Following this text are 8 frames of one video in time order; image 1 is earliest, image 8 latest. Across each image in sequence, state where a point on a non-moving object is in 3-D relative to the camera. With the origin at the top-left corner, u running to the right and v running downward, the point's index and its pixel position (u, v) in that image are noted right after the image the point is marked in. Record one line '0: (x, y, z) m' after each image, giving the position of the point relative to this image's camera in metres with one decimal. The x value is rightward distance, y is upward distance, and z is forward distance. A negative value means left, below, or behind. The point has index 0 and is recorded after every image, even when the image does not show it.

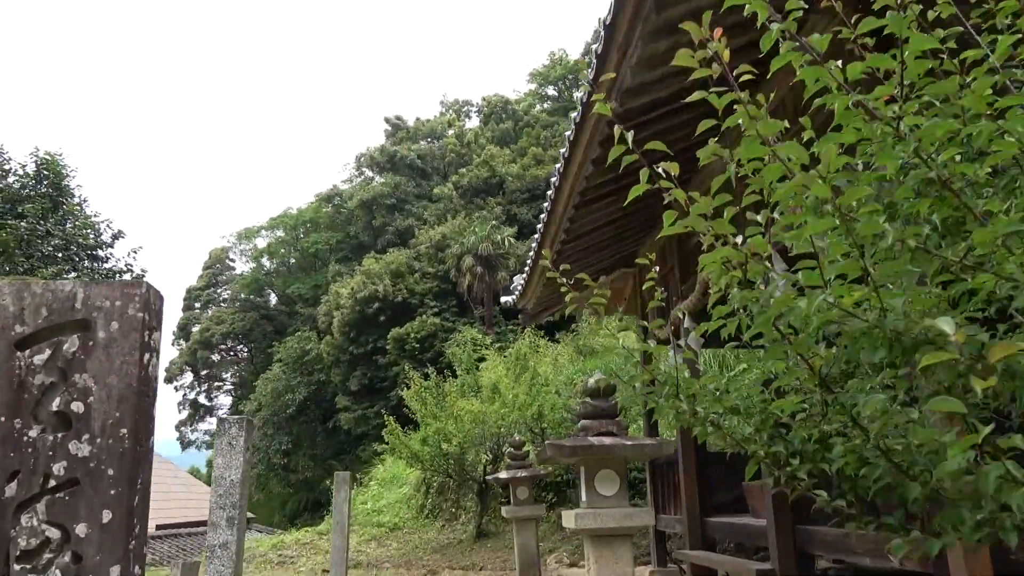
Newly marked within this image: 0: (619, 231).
0: (+0.8, +0.4, +5.7) m
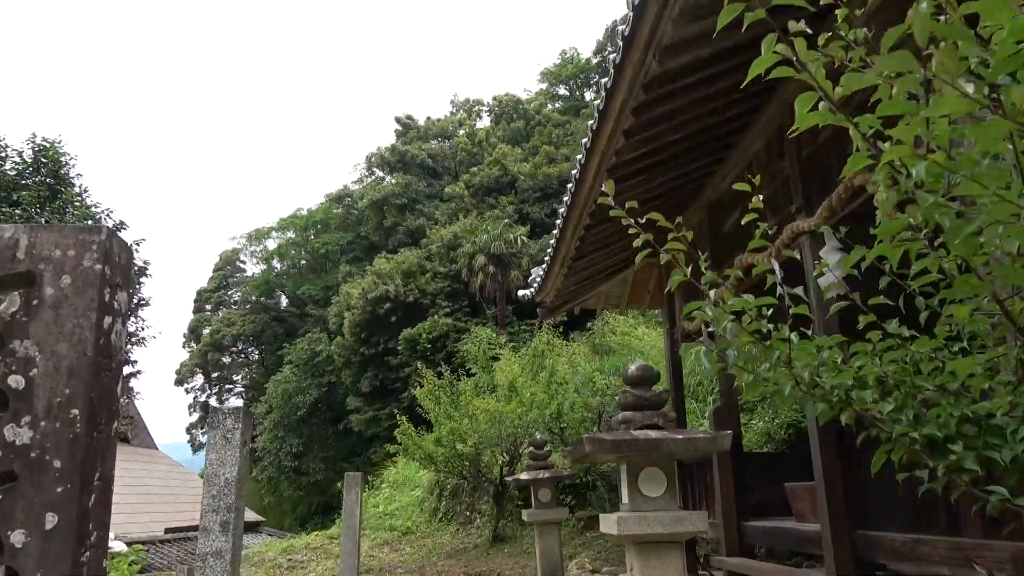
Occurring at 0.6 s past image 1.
0: (+0.9, +0.5, +5.3) m
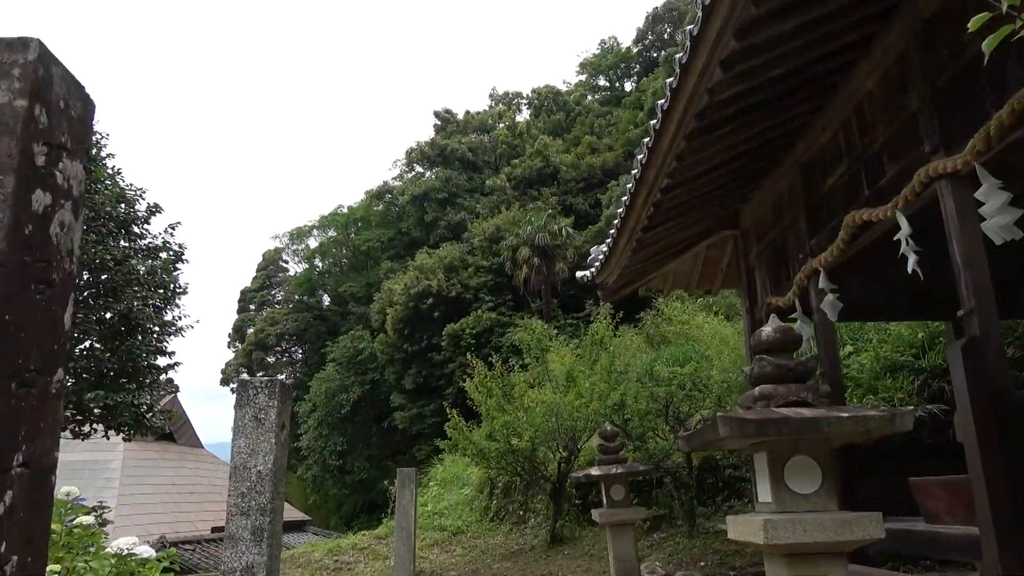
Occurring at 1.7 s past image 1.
0: (+1.4, +0.7, +4.7) m
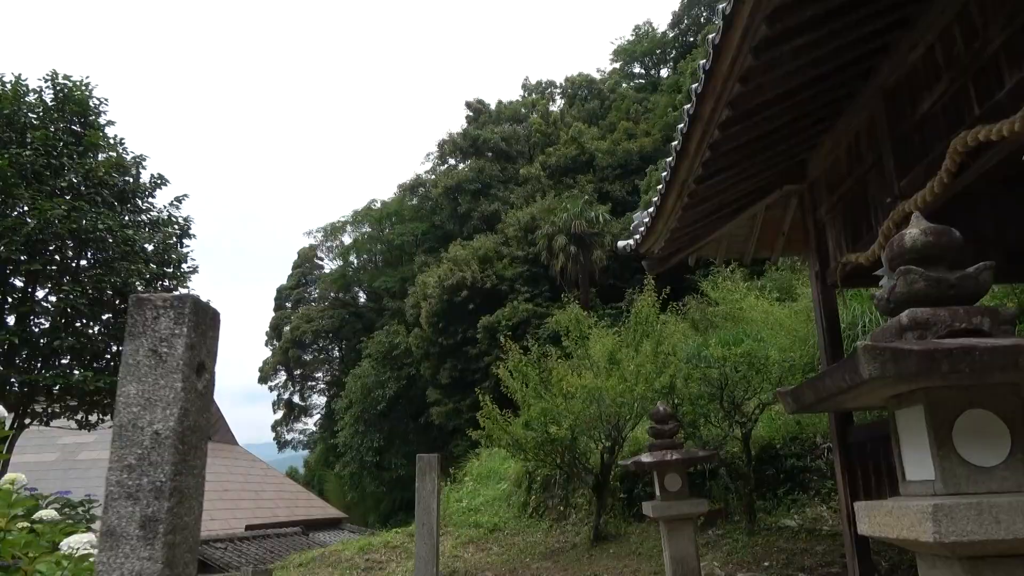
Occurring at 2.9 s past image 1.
0: (+1.5, +0.9, +4.0) m
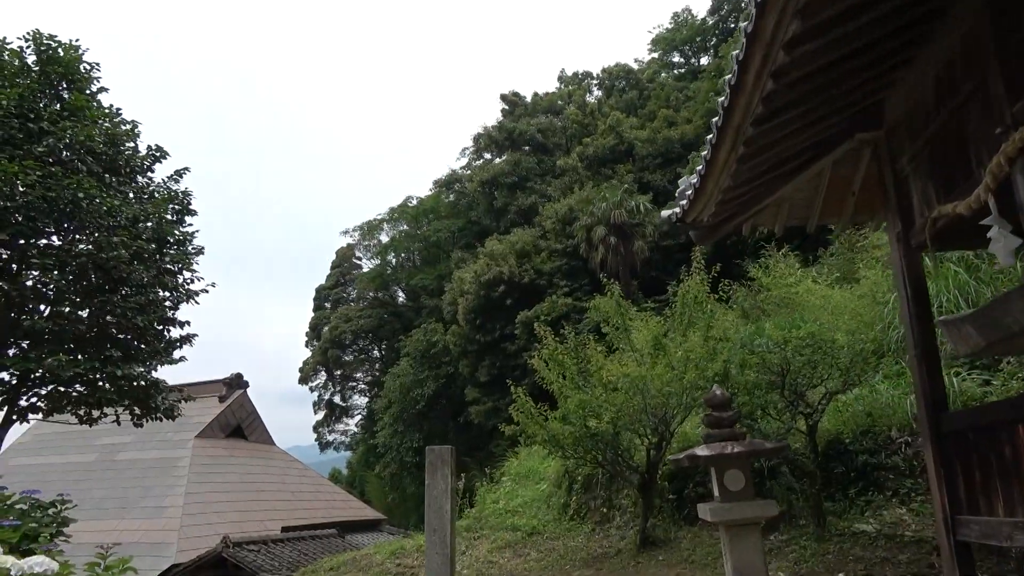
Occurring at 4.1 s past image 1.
0: (+1.6, +1.1, +3.3) m
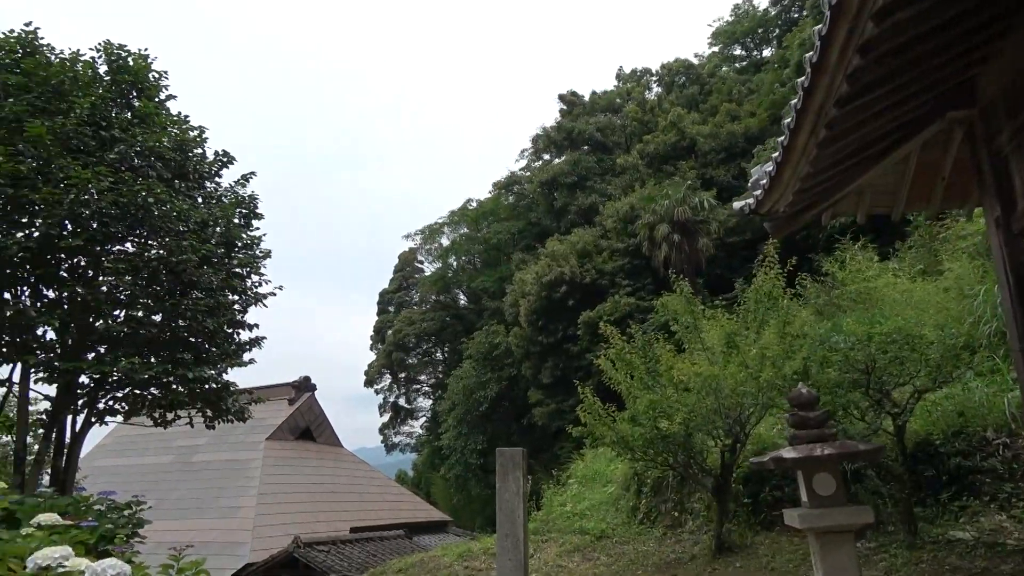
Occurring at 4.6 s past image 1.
0: (+1.9, +1.2, +3.1) m
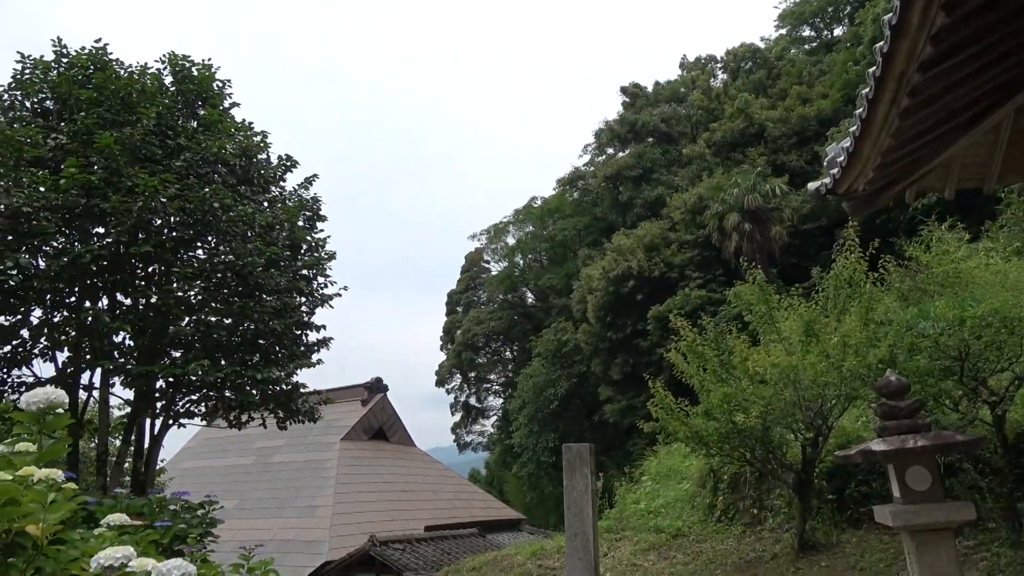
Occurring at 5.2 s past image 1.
0: (+2.1, +1.3, +2.8) m
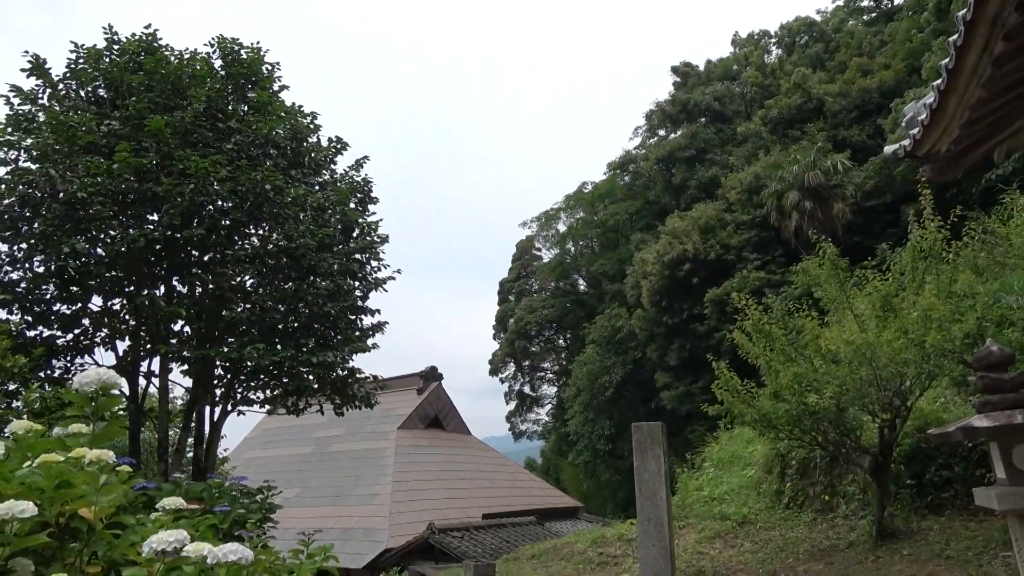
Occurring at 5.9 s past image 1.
0: (+2.3, +1.4, +2.5) m
